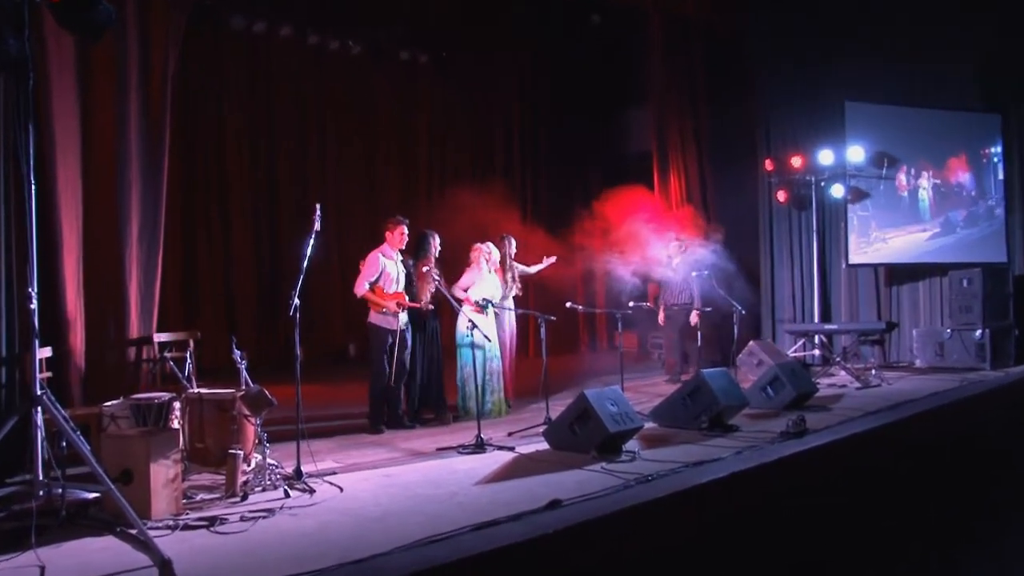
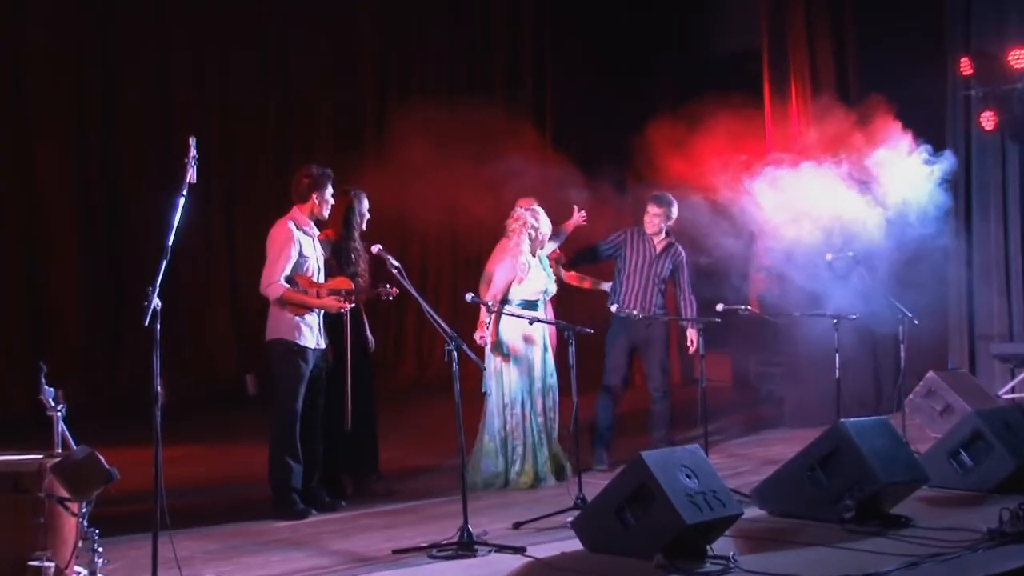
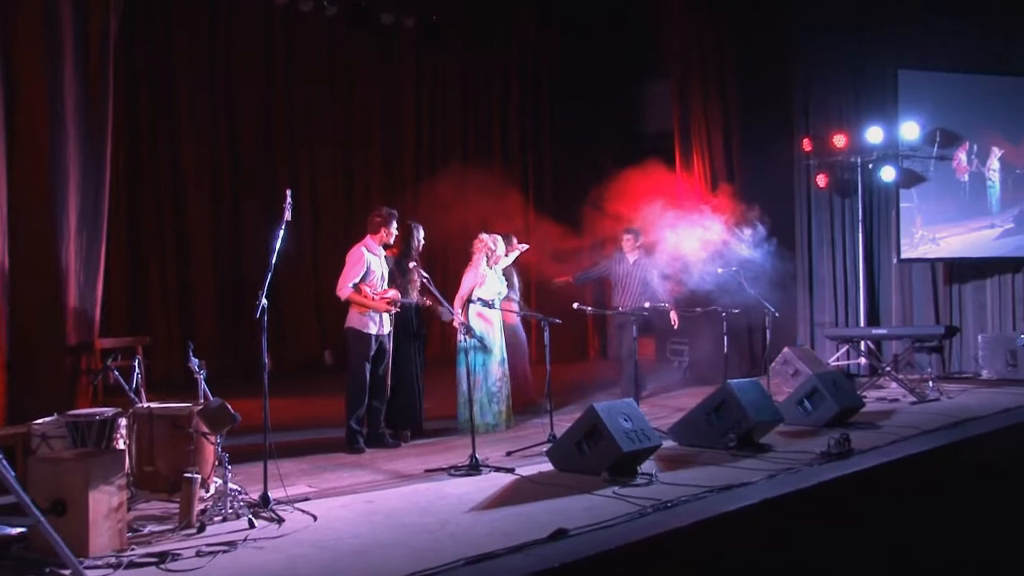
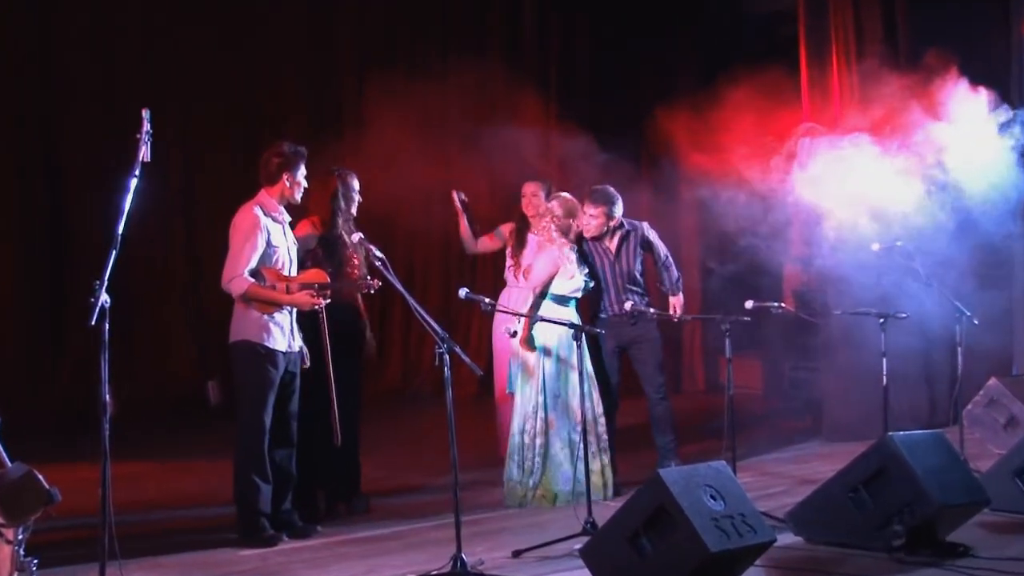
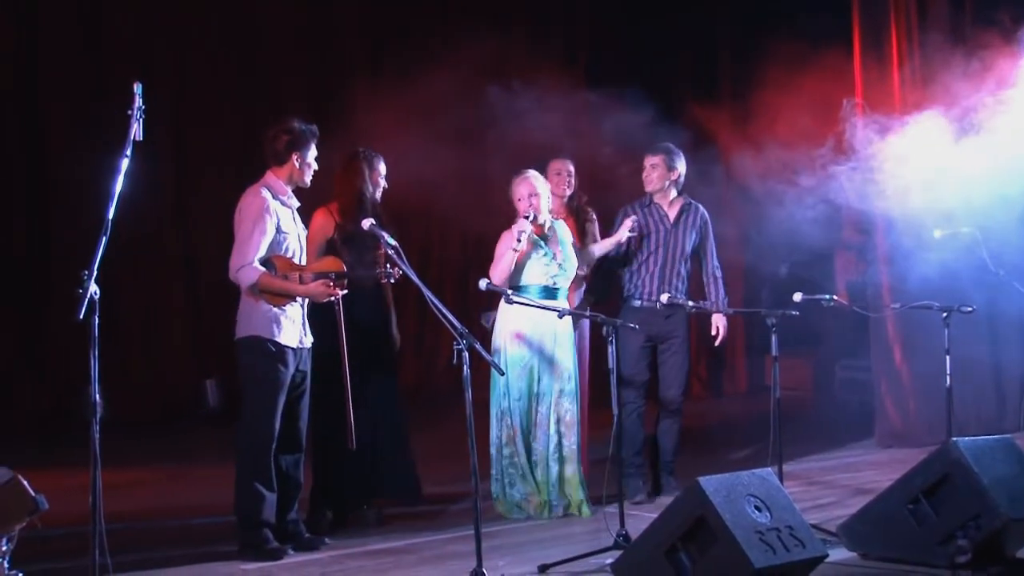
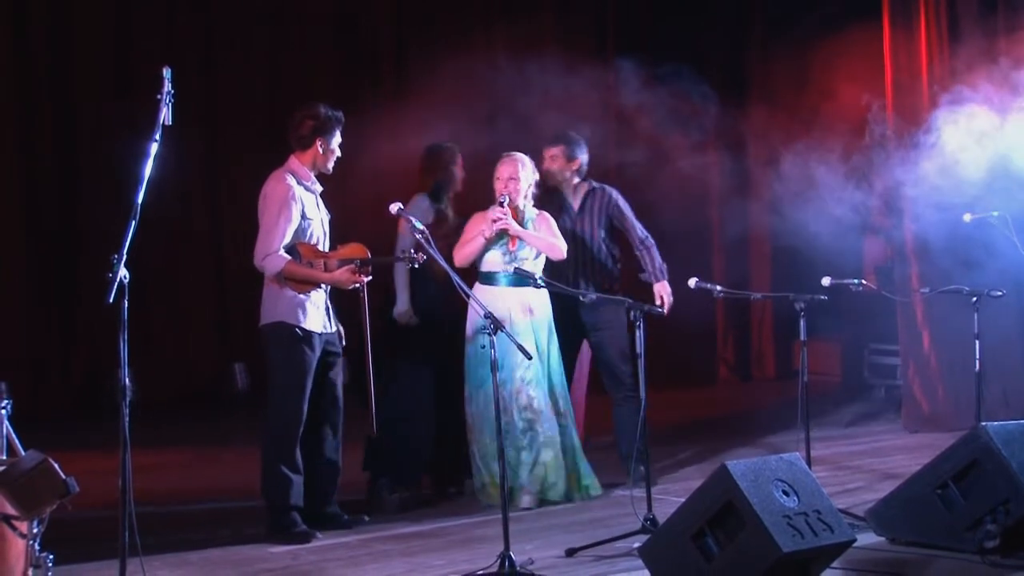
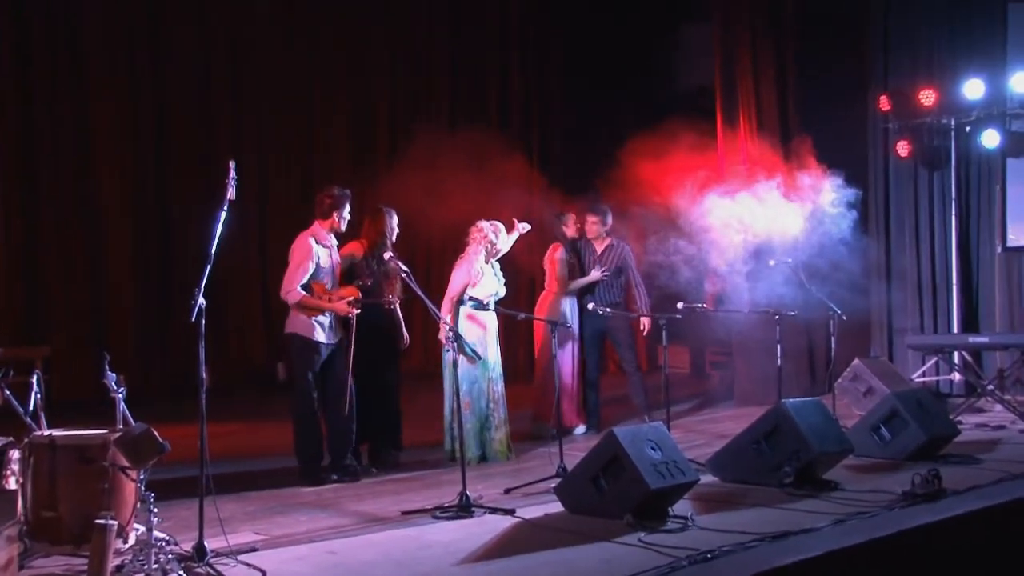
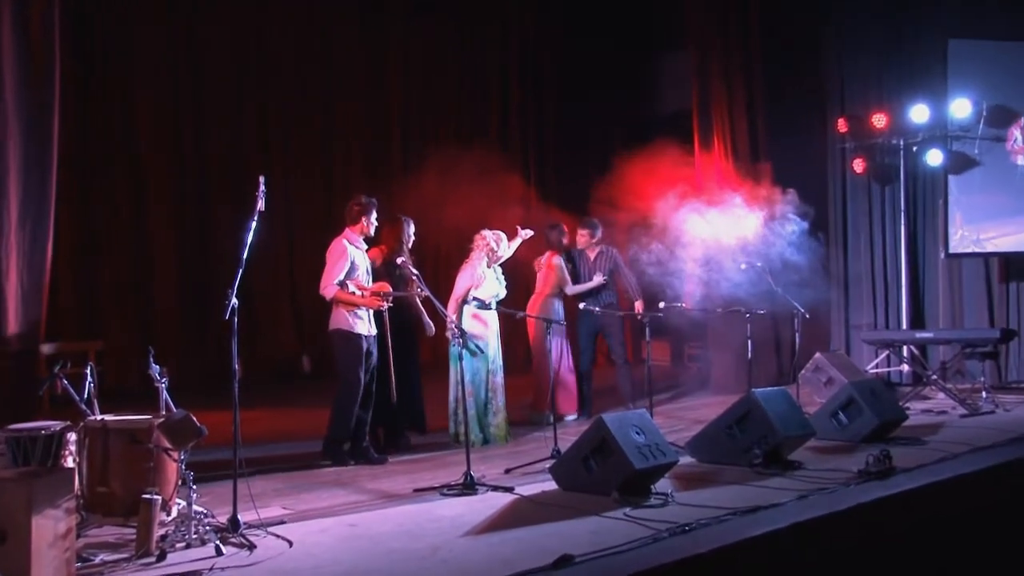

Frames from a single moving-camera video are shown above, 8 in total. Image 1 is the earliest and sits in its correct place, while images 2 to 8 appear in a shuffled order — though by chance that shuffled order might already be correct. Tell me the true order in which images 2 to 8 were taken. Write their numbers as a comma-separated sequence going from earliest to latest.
3, 8, 7, 2, 4, 5, 6
